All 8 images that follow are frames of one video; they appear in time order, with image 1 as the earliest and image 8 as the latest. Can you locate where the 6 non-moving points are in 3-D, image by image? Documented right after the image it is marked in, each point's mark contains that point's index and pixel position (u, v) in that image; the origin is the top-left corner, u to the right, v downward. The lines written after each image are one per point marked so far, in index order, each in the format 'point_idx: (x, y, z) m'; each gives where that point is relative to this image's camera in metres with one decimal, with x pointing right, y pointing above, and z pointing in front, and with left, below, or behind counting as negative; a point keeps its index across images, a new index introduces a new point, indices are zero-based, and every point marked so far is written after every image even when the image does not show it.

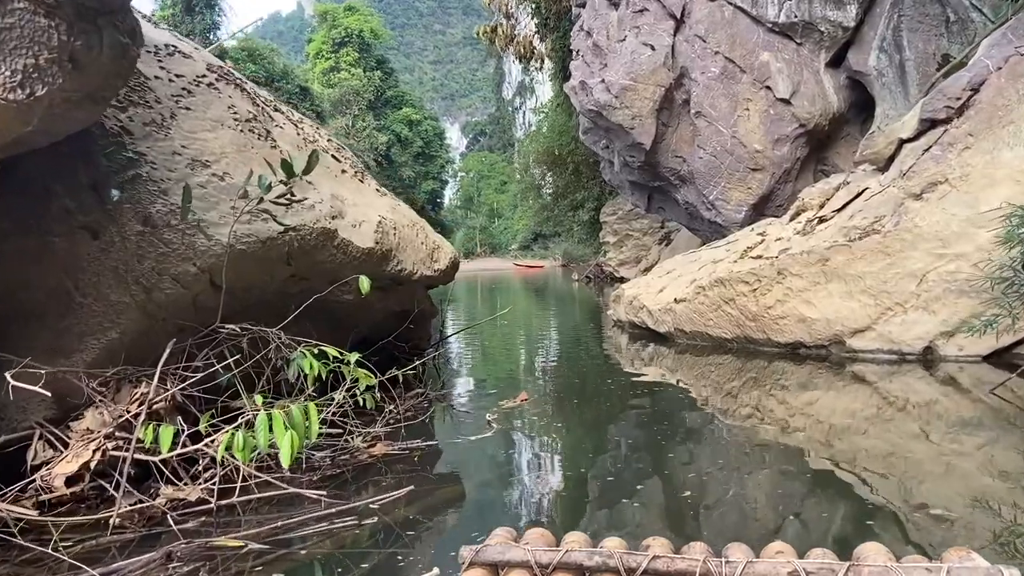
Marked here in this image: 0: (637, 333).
0: (+1.4, -0.5, +9.2) m
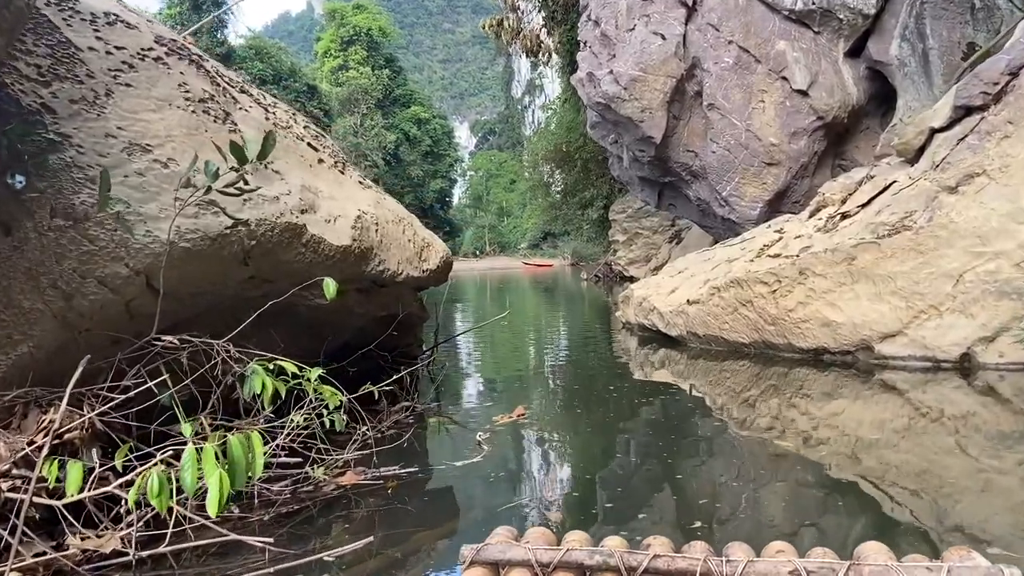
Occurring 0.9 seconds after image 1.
0: (+1.4, -0.5, +8.7) m
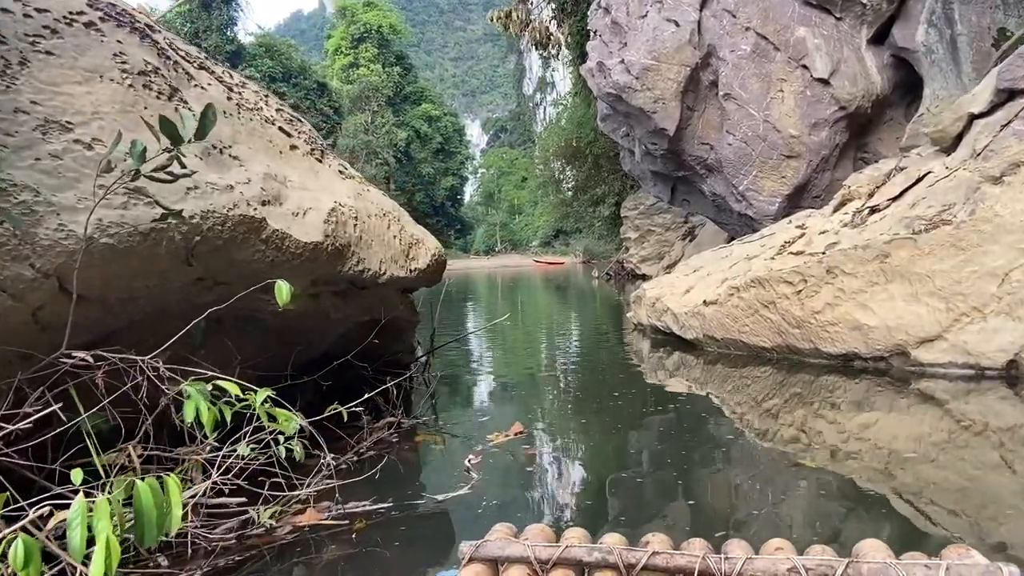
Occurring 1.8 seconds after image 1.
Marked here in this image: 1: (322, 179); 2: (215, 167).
0: (+1.5, -0.5, +8.1) m
1: (-0.9, +0.5, +3.8) m
2: (-1.1, +0.4, +3.0) m
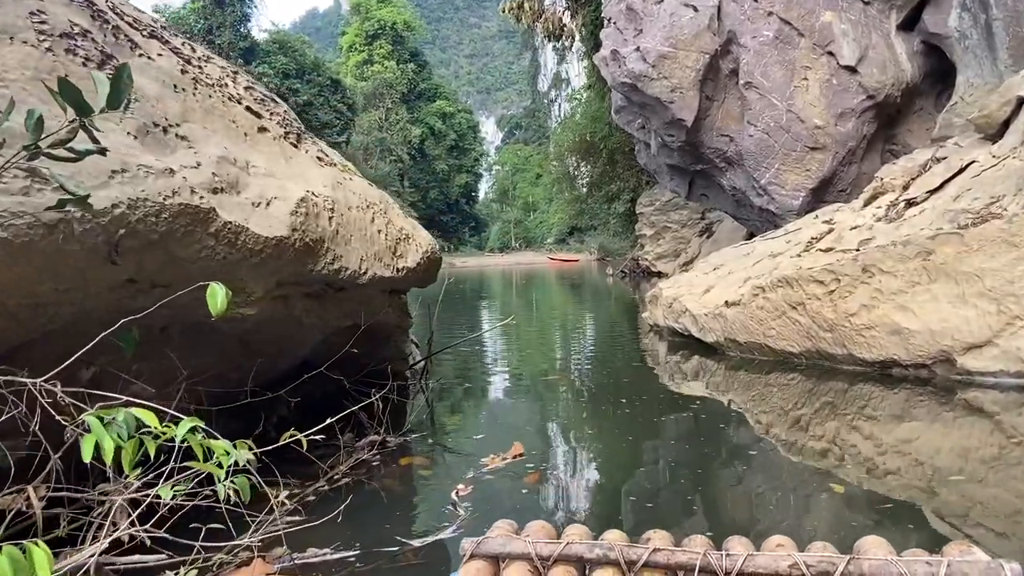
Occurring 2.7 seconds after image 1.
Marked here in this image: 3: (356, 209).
0: (+1.6, -0.5, +7.6) m
1: (-0.9, +0.5, +3.3) m
2: (-1.1, +0.4, +2.5) m
3: (-0.7, +0.3, +3.5) m
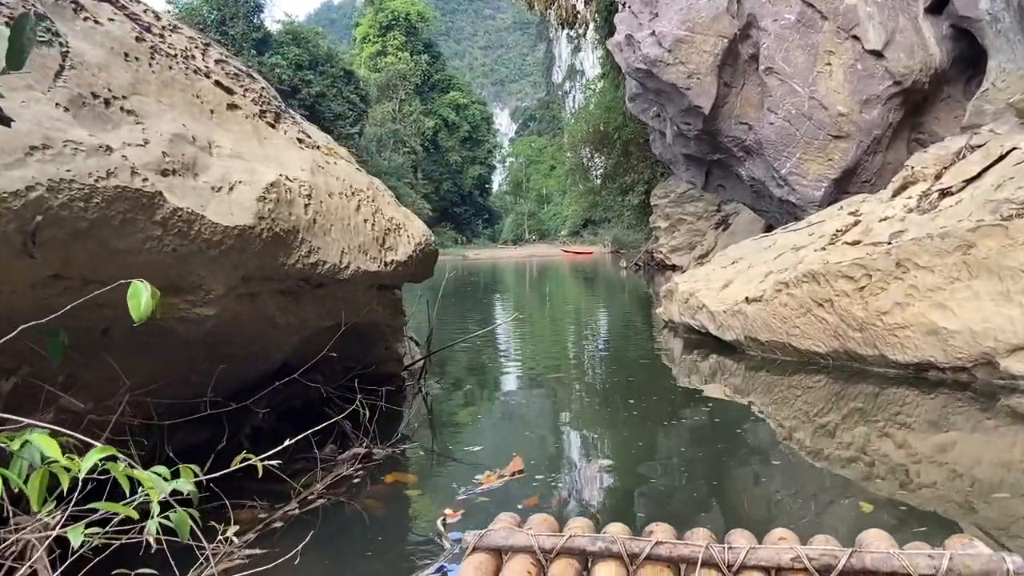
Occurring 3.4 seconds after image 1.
0: (+1.6, -0.5, +7.3) m
1: (-0.9, +0.5, +3.0) m
2: (-1.1, +0.4, +2.2) m
3: (-0.7, +0.4, +3.1) m
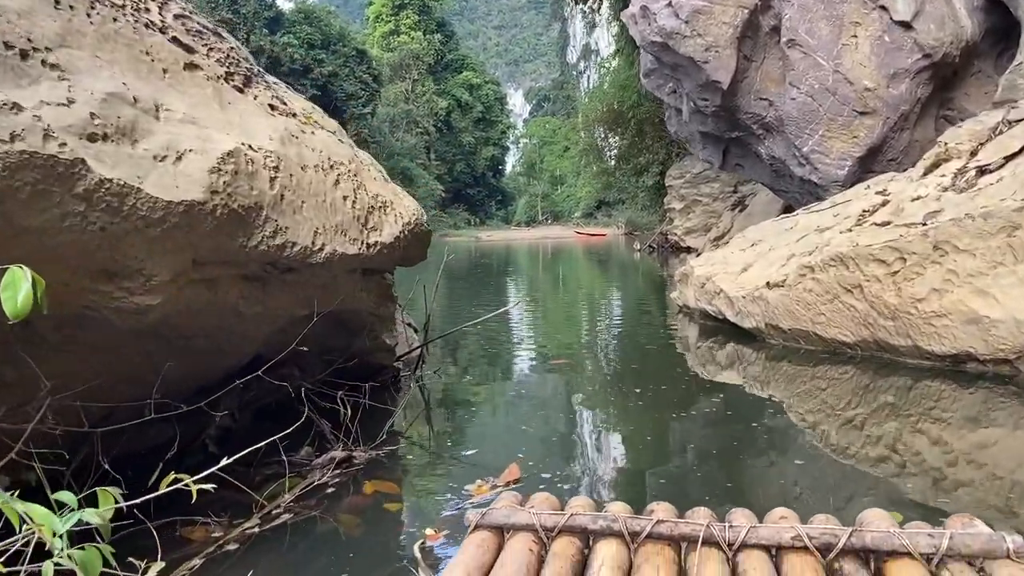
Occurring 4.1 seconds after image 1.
0: (+1.7, -0.3, +6.9) m
1: (-0.9, +0.6, +2.6) m
2: (-1.2, +0.5, +1.8) m
3: (-0.7, +0.4, +2.8) m
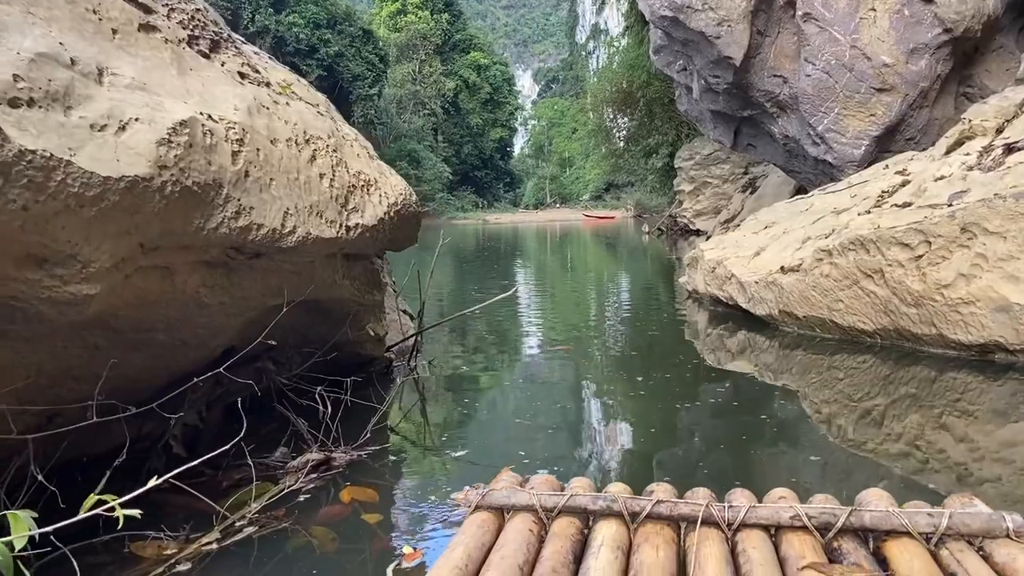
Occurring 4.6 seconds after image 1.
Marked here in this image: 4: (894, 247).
0: (+1.7, -0.2, +6.6) m
1: (-0.9, +0.6, +2.4) m
2: (-1.2, +0.5, +1.6) m
3: (-0.7, +0.5, +2.5) m
4: (+2.2, +0.2, +4.6) m
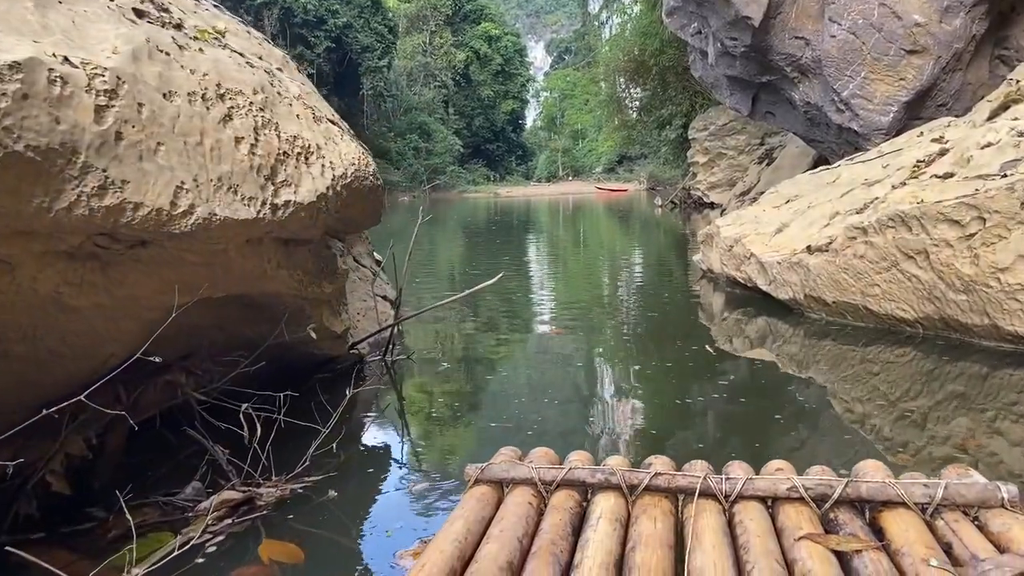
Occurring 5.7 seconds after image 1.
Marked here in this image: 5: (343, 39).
0: (+1.7, -0.1, +6.0) m
1: (-1.0, +0.6, +1.8) m
2: (-1.3, +0.5, +1.0) m
3: (-0.8, +0.5, +2.0) m
4: (+2.1, +0.3, +4.0) m
5: (-3.7, +5.2, +16.6) m
